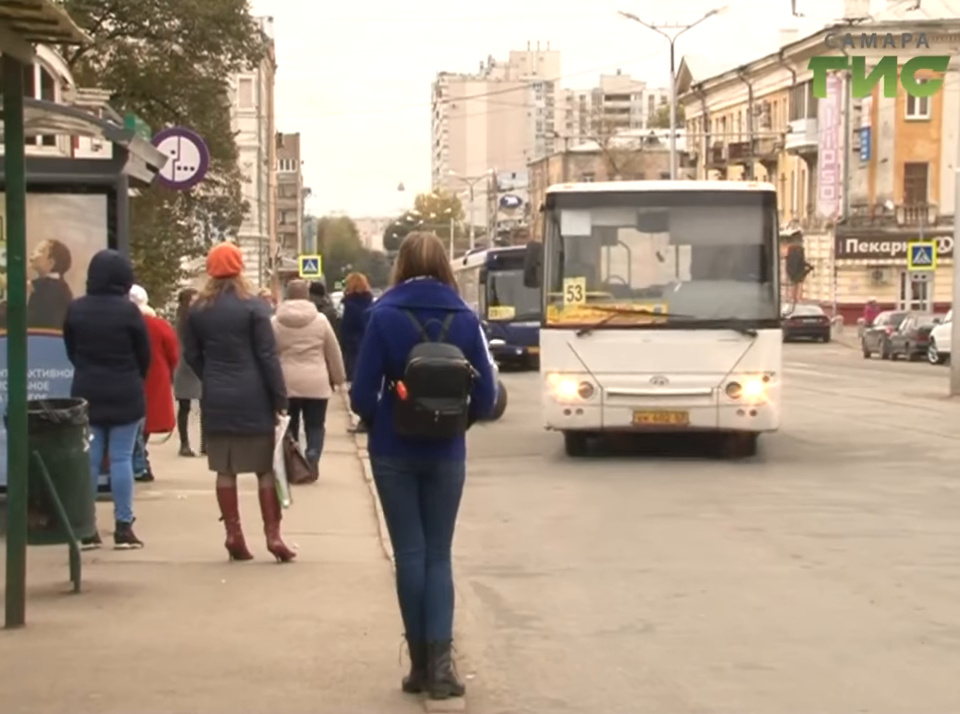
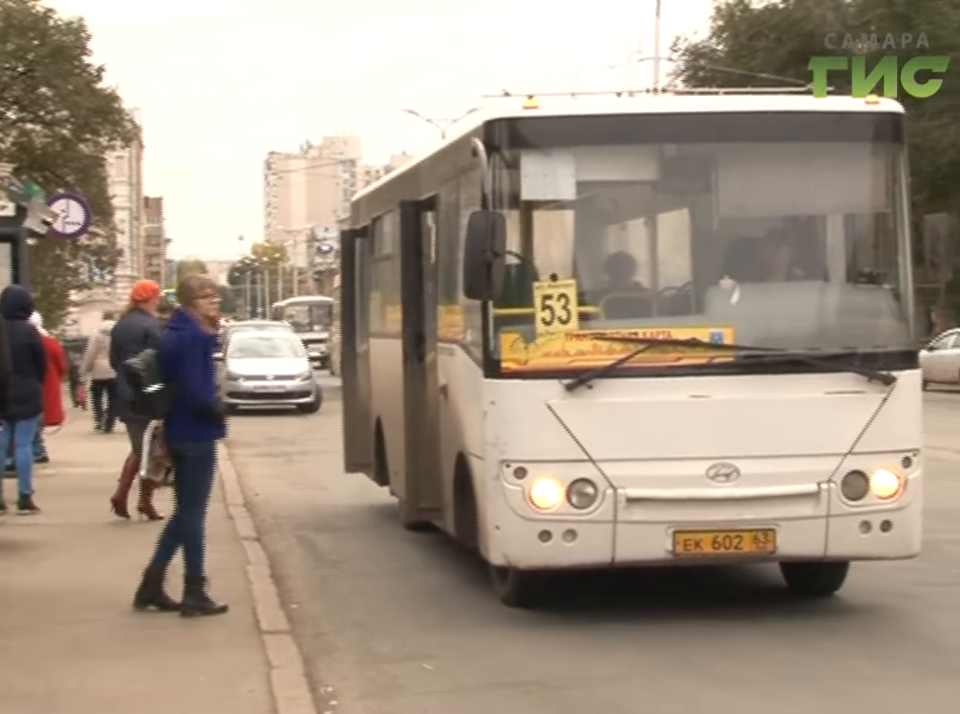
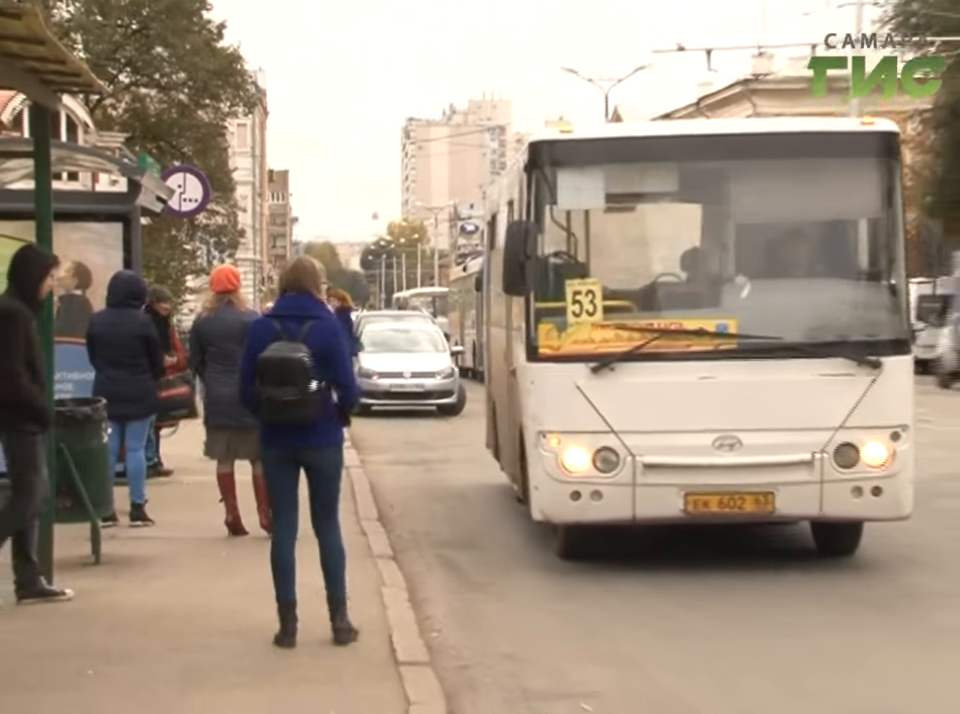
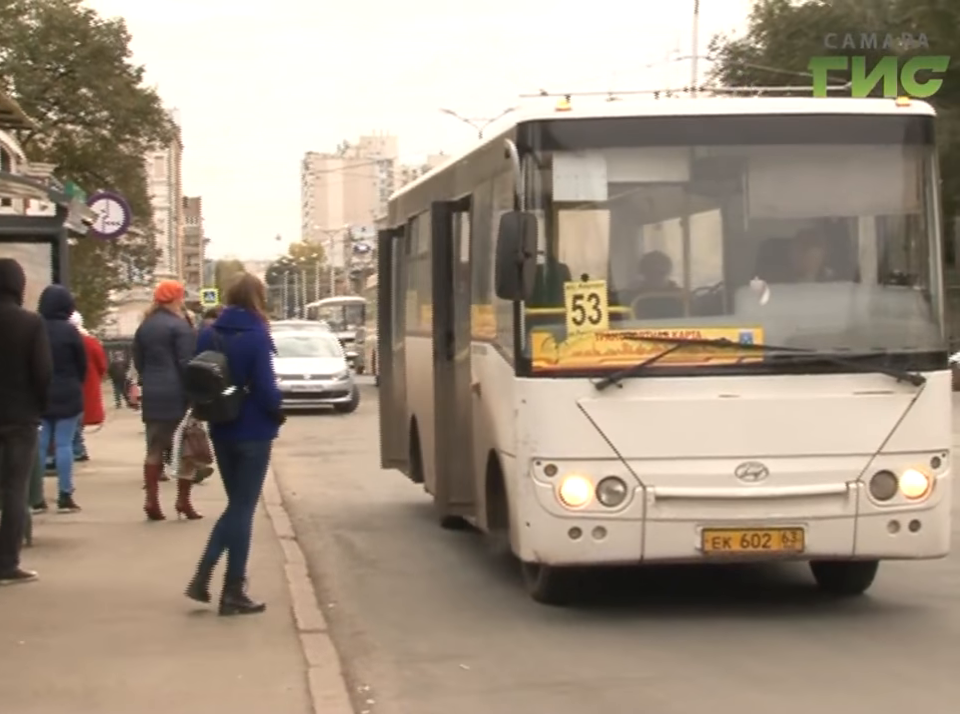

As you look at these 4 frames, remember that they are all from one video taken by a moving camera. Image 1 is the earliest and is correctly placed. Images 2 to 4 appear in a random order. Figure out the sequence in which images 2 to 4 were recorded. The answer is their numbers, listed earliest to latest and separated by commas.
3, 4, 2
